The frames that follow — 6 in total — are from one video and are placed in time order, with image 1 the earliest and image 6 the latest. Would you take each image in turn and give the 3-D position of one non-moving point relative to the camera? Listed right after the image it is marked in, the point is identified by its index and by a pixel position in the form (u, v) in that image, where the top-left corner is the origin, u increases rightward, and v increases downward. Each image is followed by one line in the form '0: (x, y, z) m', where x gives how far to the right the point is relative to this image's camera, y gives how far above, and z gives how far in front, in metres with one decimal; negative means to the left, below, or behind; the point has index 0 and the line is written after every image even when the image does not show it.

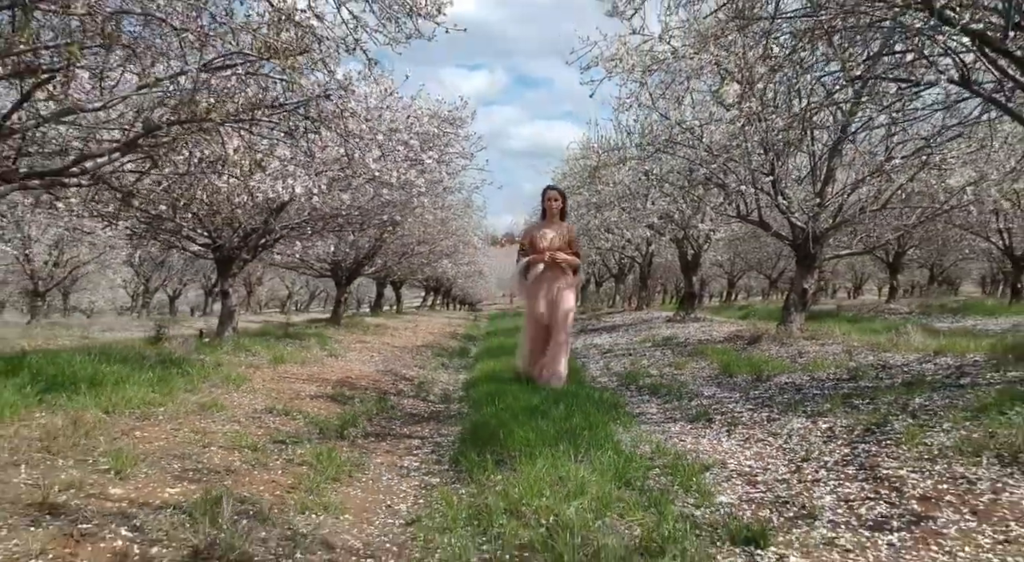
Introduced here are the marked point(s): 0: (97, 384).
0: (-4.3, -1.1, +9.4) m
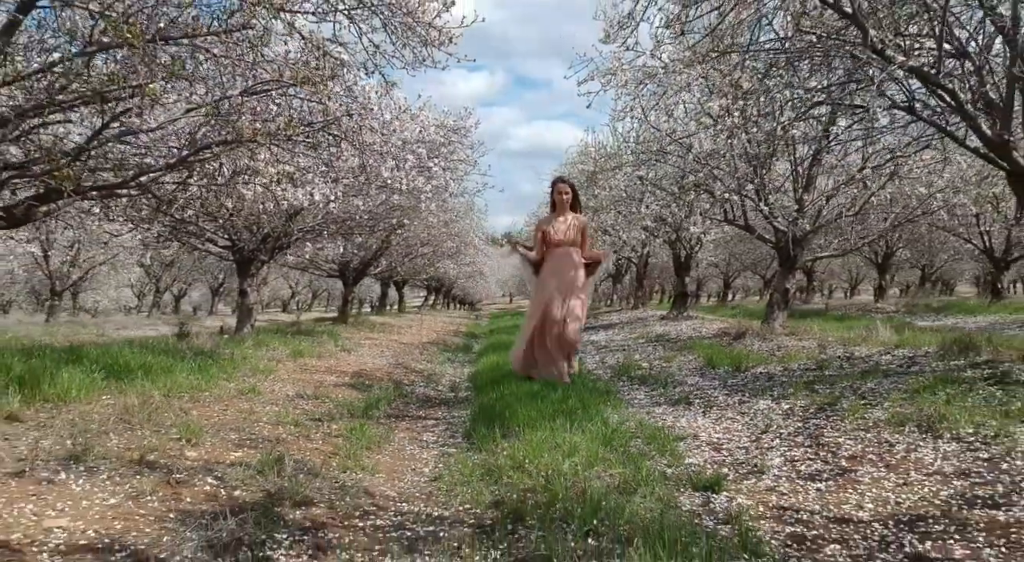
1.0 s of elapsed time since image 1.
0: (-4.3, -1.1, +10.6) m
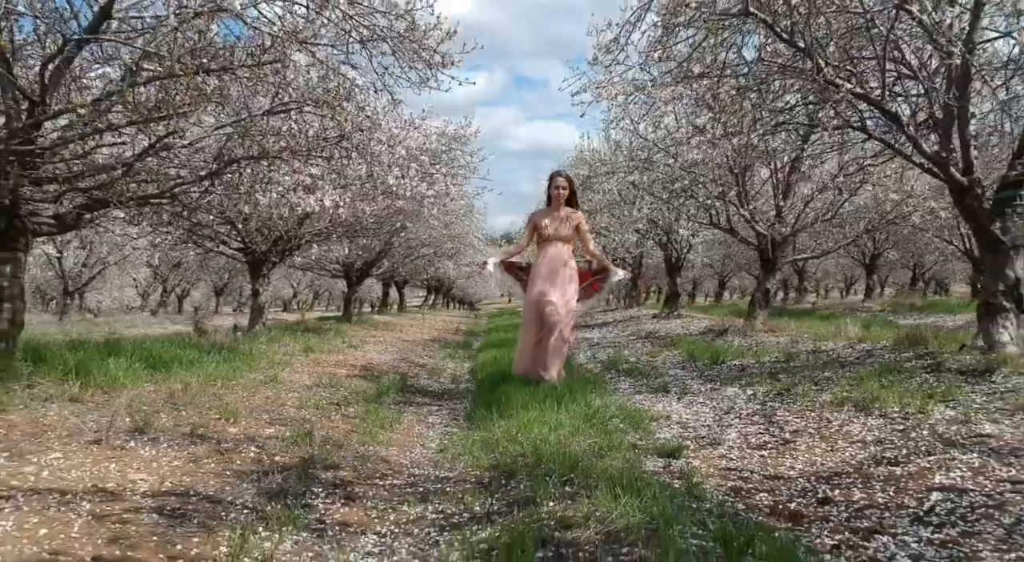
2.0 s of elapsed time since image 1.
0: (-4.3, -1.1, +11.8) m
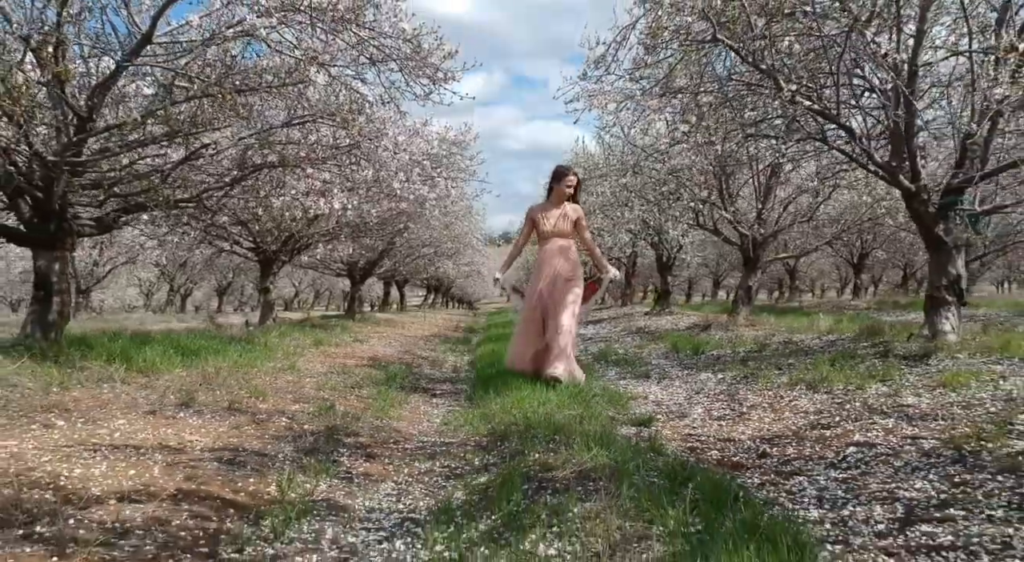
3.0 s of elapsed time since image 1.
0: (-4.4, -1.0, +13.0) m
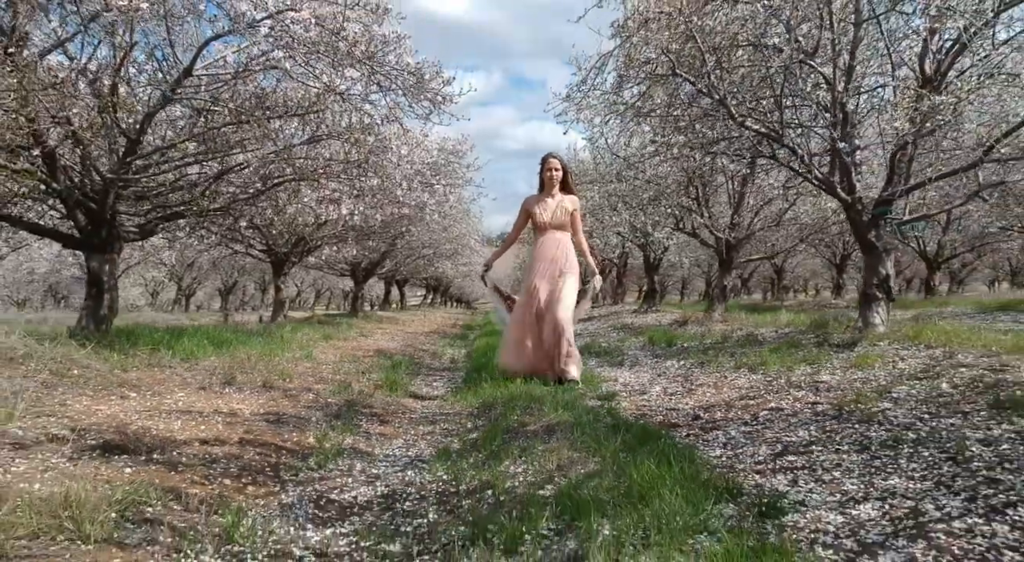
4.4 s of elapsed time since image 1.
0: (-4.5, -1.0, +14.7) m
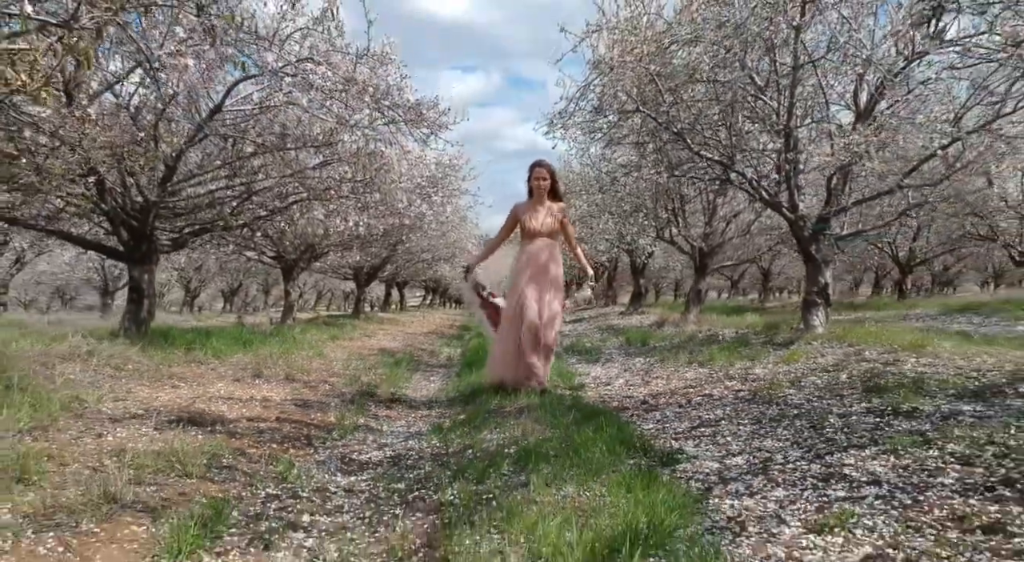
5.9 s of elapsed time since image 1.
0: (-4.7, -1.1, +16.6) m
